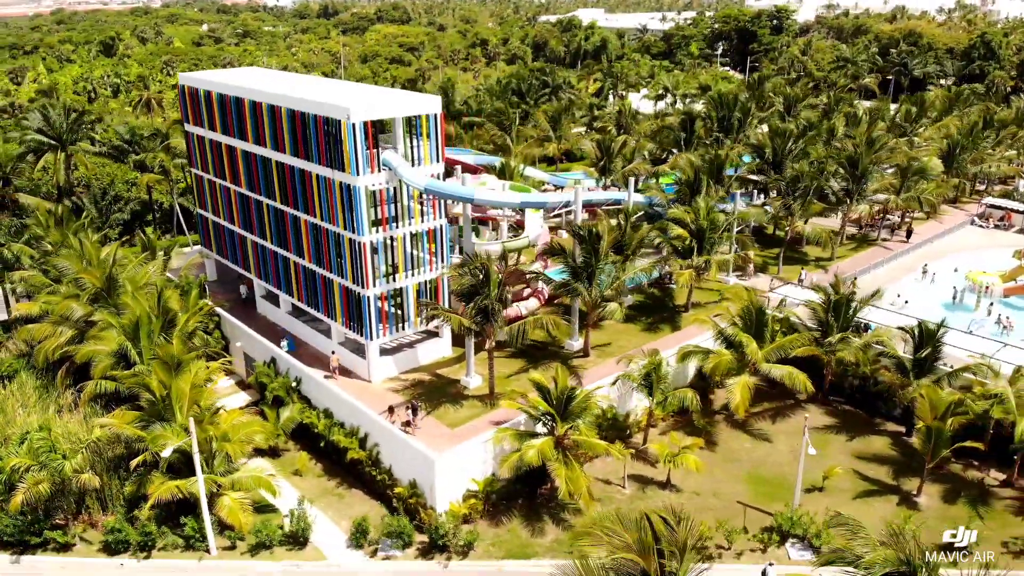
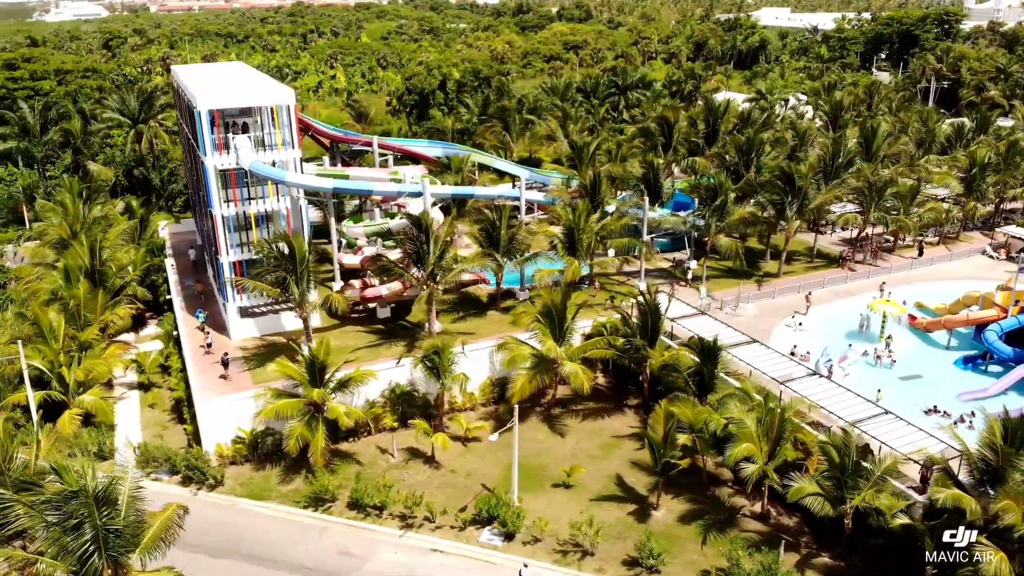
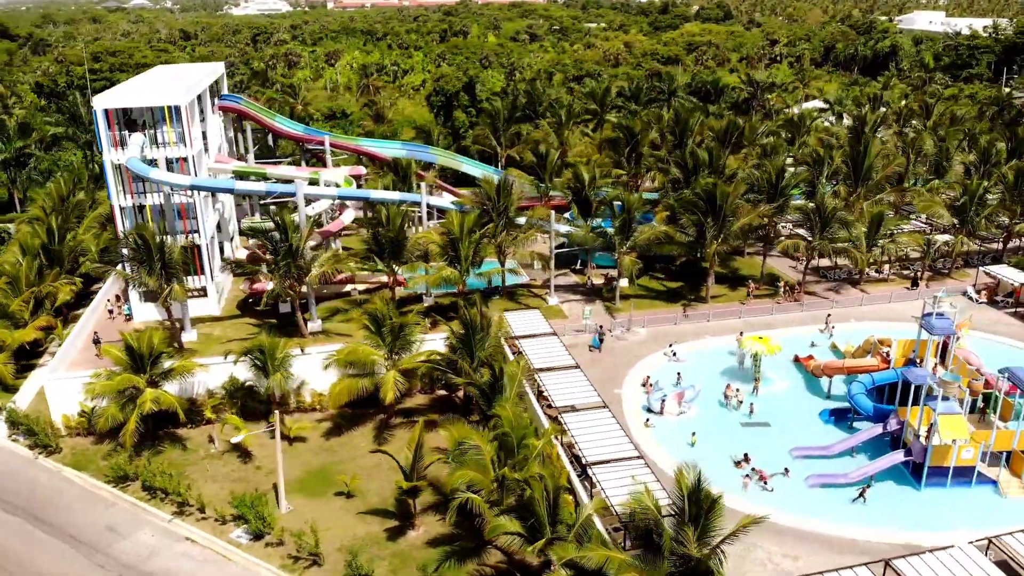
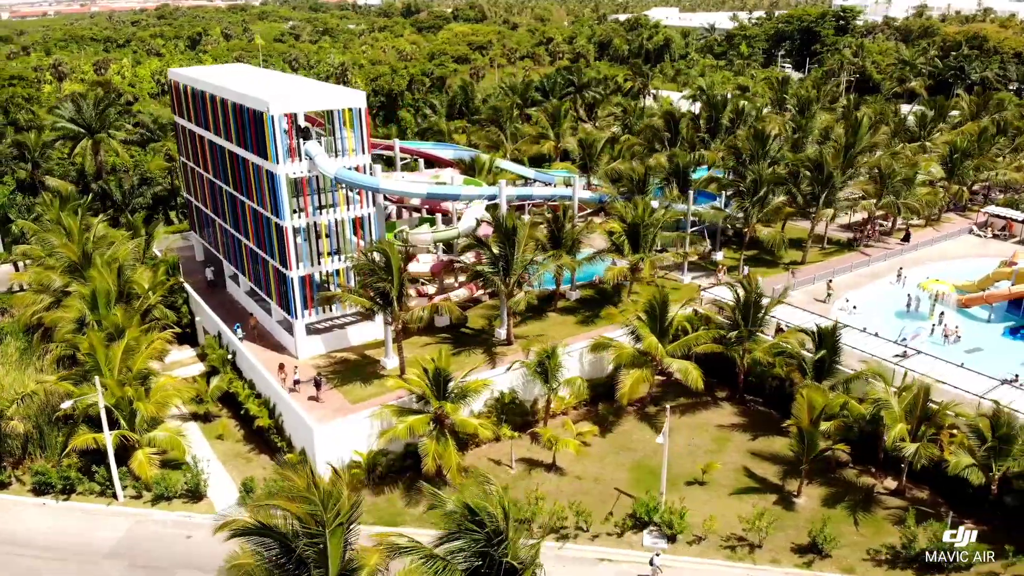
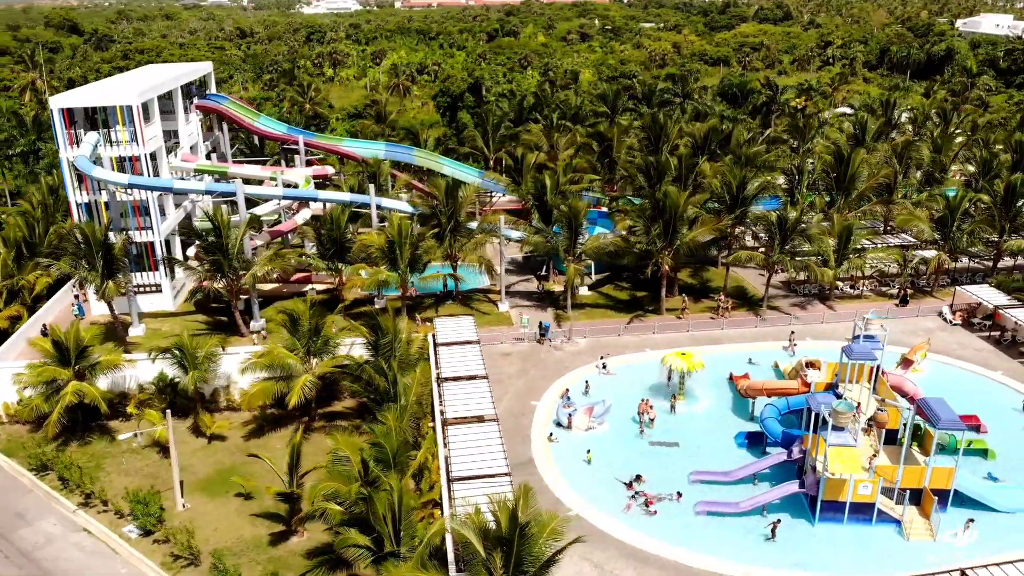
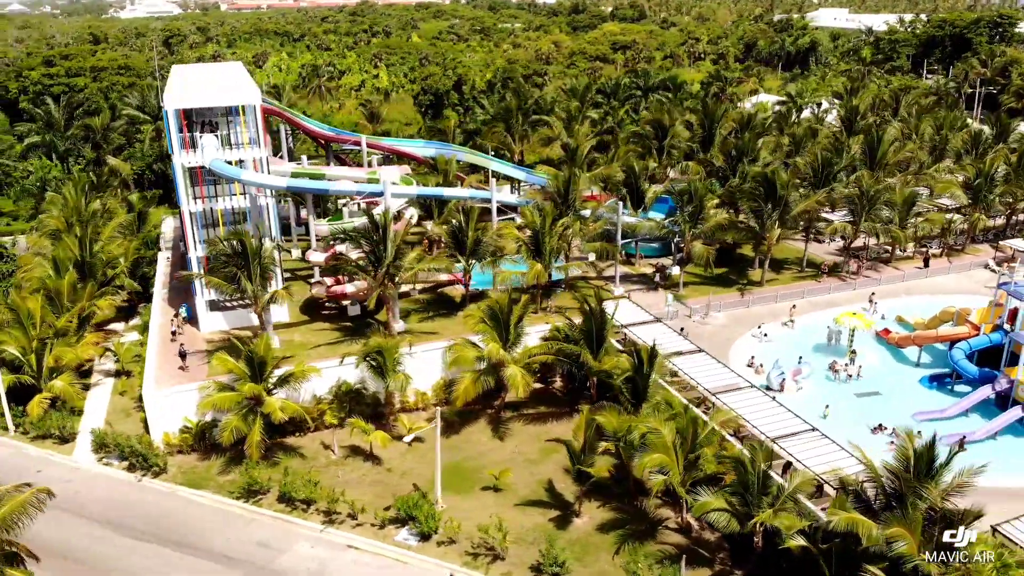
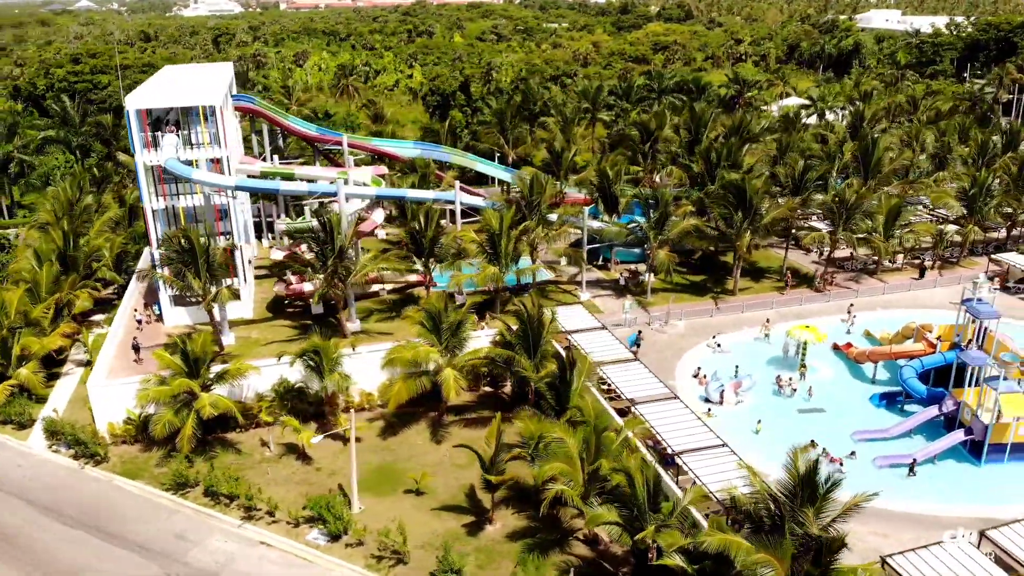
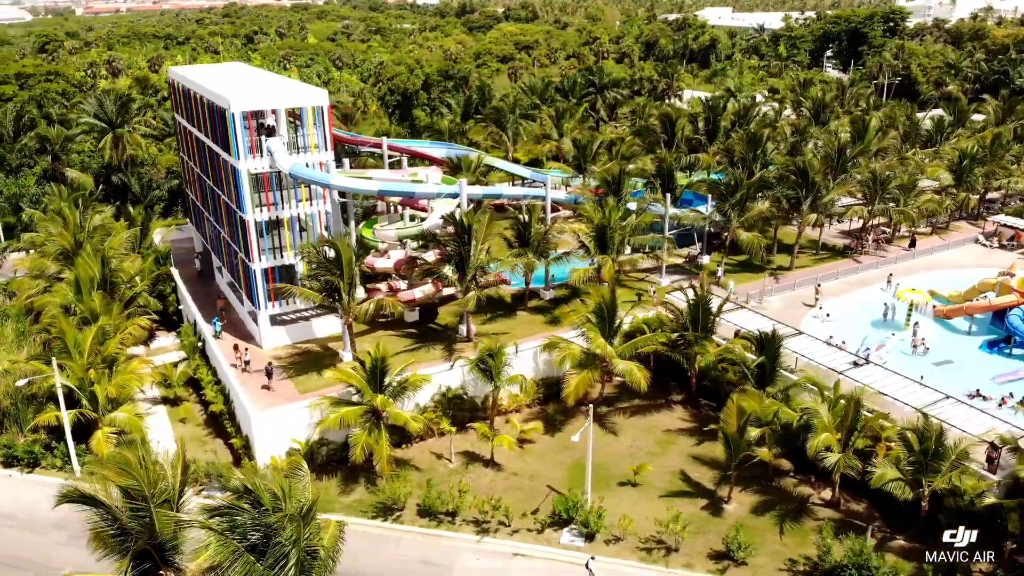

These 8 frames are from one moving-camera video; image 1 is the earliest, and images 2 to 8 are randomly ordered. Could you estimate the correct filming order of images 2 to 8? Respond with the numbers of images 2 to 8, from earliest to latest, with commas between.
4, 8, 2, 6, 7, 3, 5
